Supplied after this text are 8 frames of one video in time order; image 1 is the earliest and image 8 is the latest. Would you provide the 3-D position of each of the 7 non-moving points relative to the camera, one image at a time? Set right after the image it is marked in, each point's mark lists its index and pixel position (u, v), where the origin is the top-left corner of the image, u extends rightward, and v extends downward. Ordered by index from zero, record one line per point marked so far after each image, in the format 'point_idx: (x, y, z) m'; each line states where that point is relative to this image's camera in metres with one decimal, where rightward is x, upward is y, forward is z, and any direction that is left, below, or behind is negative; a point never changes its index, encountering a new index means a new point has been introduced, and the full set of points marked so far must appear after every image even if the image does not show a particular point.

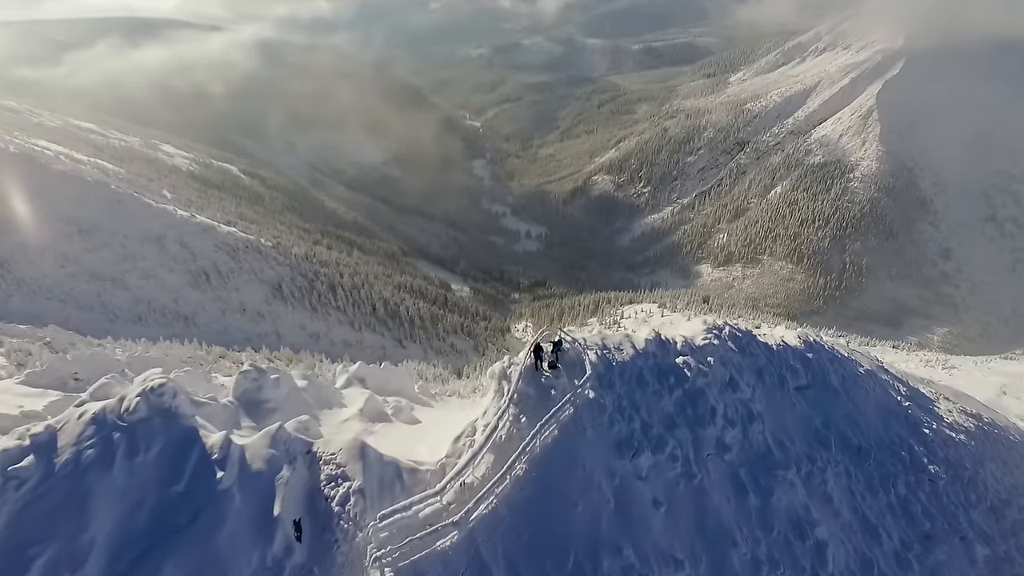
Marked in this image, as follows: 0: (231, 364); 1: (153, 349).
0: (-7.6, -2.1, +16.9) m
1: (-9.3, -1.6, +16.0) m
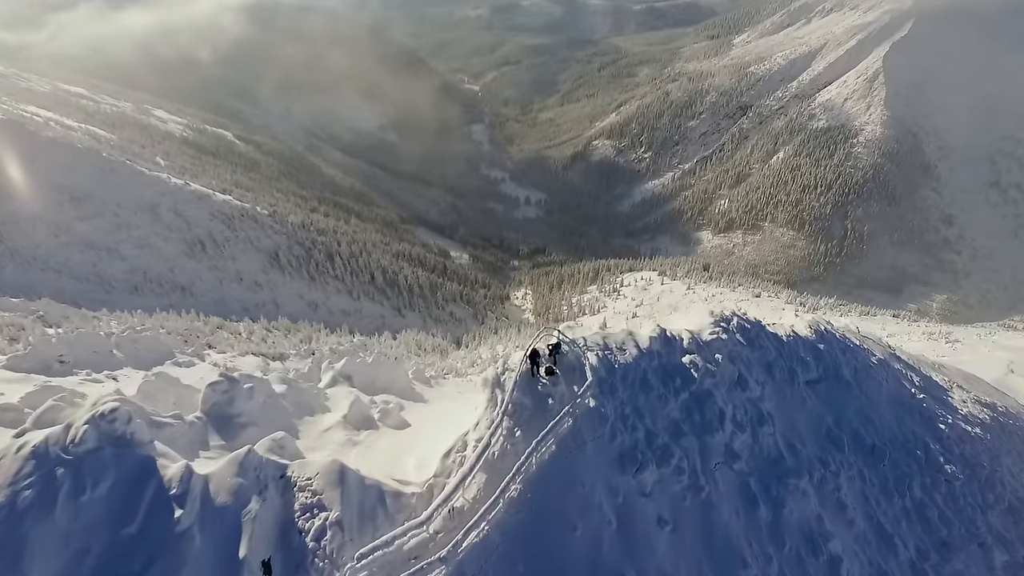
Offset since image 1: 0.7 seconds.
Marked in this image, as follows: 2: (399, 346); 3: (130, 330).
0: (-7.6, -1.3, +16.7) m
1: (-9.3, -0.8, +15.9) m
2: (-3.2, -1.6, +17.9) m
3: (-8.4, -0.9, +13.6) m
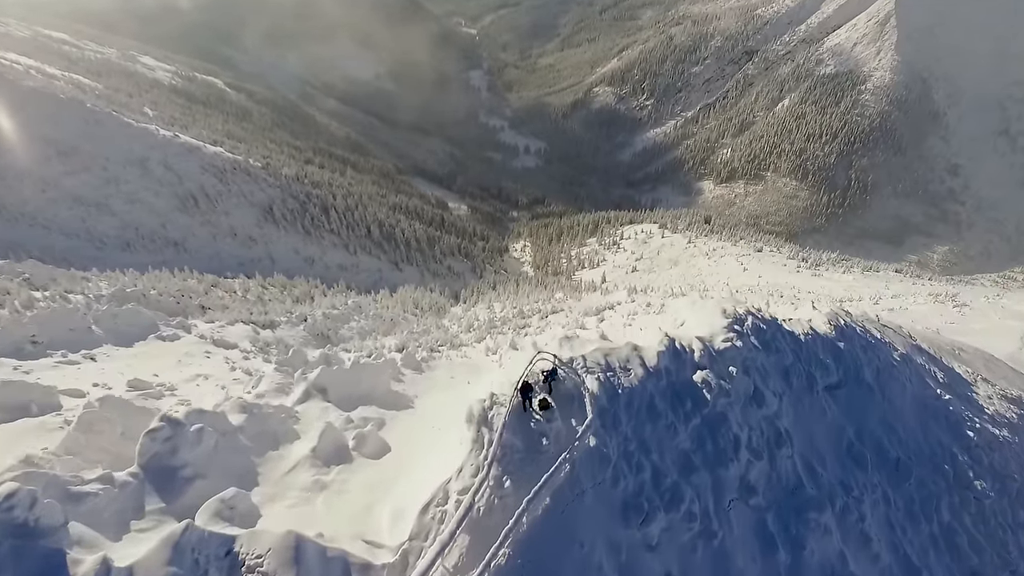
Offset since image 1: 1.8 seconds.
0: (-7.7, -0.2, +16.5) m
1: (-9.4, +0.2, +15.6) m
2: (-3.3, -0.4, +17.7) m
3: (-8.5, -0.1, +13.4) m
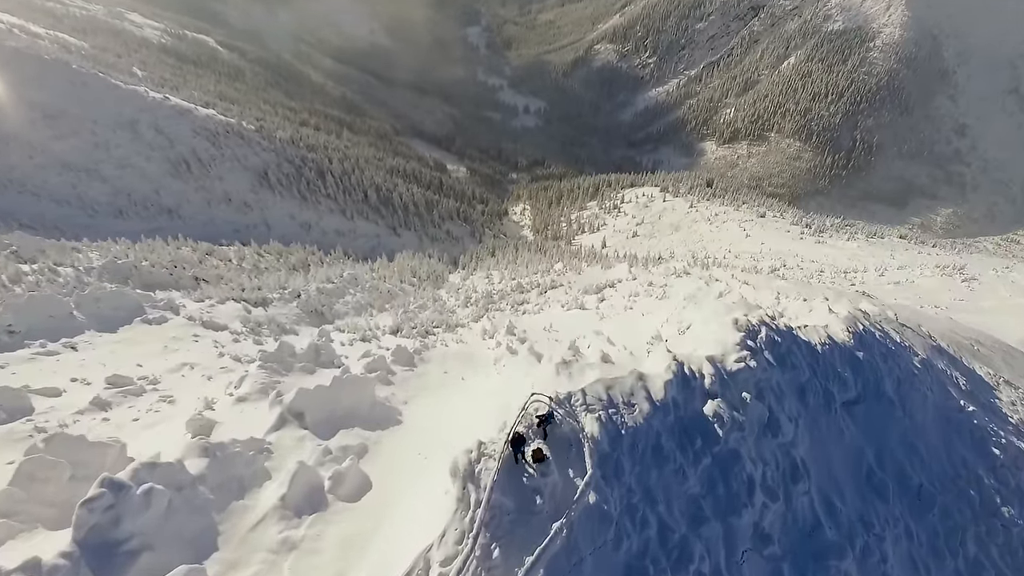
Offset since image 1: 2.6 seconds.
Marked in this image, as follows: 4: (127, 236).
0: (-7.7, +0.6, +16.2) m
1: (-9.4, +0.9, +15.3) m
2: (-3.3, +0.5, +17.5) m
3: (-8.5, +0.5, +13.1) m
4: (-11.6, +1.6, +18.7) m
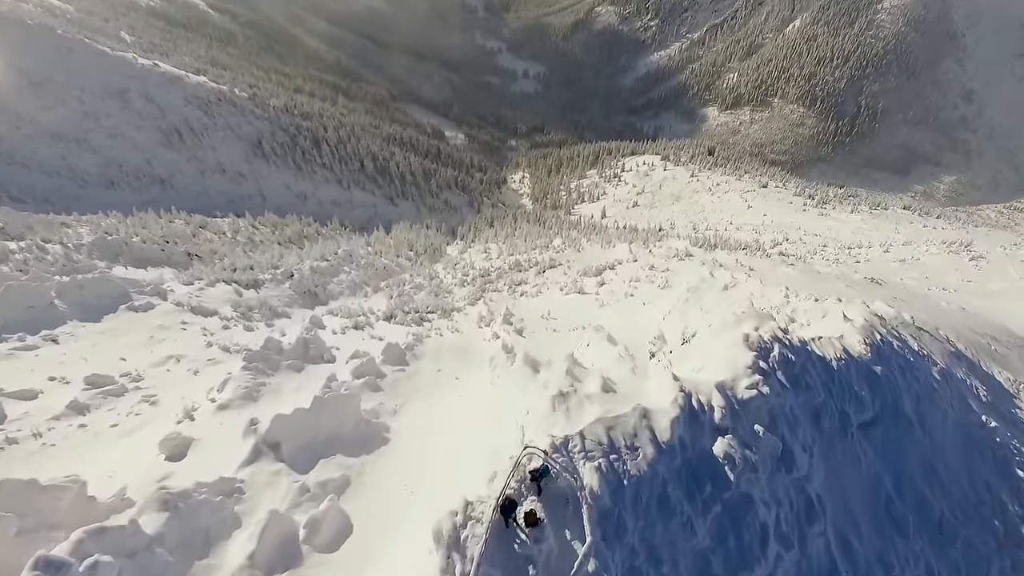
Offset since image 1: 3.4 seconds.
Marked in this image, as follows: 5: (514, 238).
0: (-7.8, +1.3, +16.0) m
1: (-9.4, +1.5, +15.0) m
2: (-3.4, +1.2, +17.2) m
3: (-8.5, +1.0, +12.8) m
4: (-11.7, +2.4, +18.4) m
5: (0.0, +1.6, +19.1) m
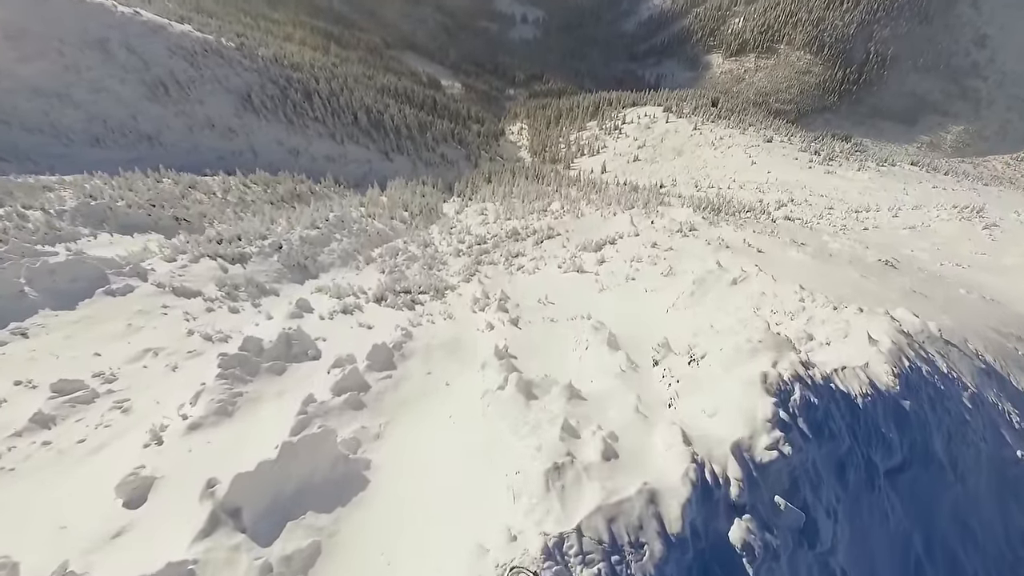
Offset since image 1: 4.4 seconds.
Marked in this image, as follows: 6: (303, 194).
0: (-7.8, +2.2, +15.5) m
1: (-9.5, +2.3, +14.5) m
2: (-3.4, +2.2, +16.8) m
3: (-8.6, +1.6, +12.4) m
4: (-11.7, +3.4, +17.8) m
5: (0.0, +2.7, +18.6) m
6: (-6.1, +2.7, +18.1) m
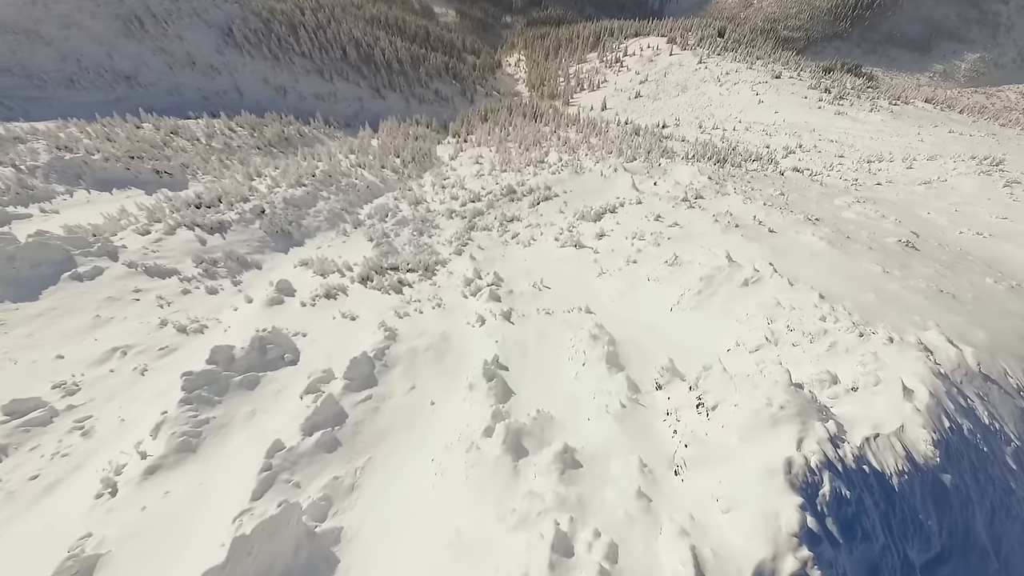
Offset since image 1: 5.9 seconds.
0: (-7.9, +3.3, +14.8) m
1: (-9.6, +3.3, +13.8) m
2: (-3.5, +3.5, +16.1) m
3: (-8.7, +2.4, +11.8) m
4: (-11.8, +4.8, +17.0) m
5: (-0.1, +4.2, +17.9) m
6: (-6.2, +4.1, +17.4) m
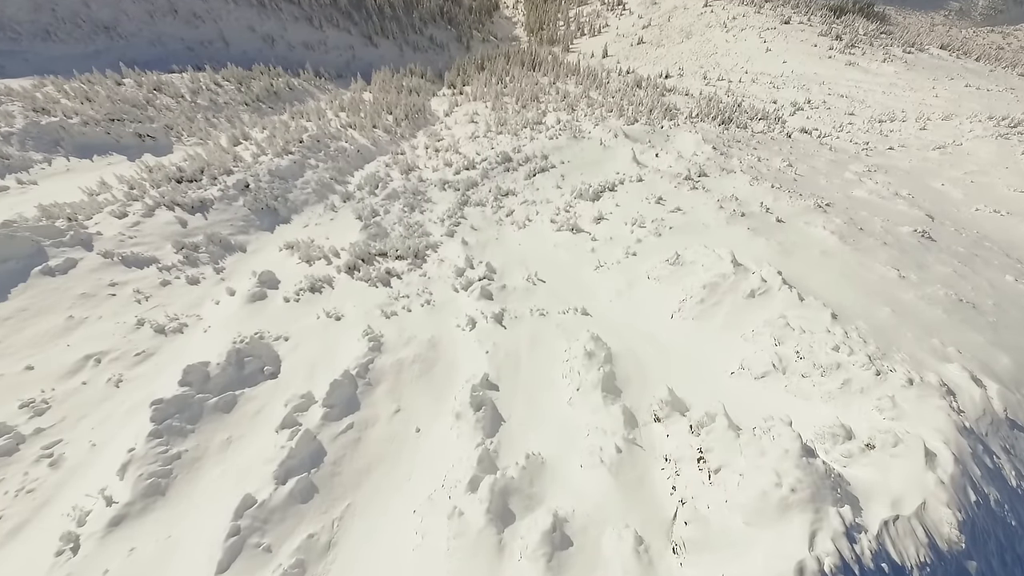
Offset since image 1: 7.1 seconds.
0: (-8.0, +4.0, +14.3) m
1: (-9.7, +4.0, +13.3) m
2: (-3.6, +4.4, +15.5) m
3: (-8.8, +2.9, +11.3) m
4: (-11.9, +5.7, +16.3) m
5: (-0.2, +5.3, +17.2) m
6: (-6.3, +5.1, +16.7) m
